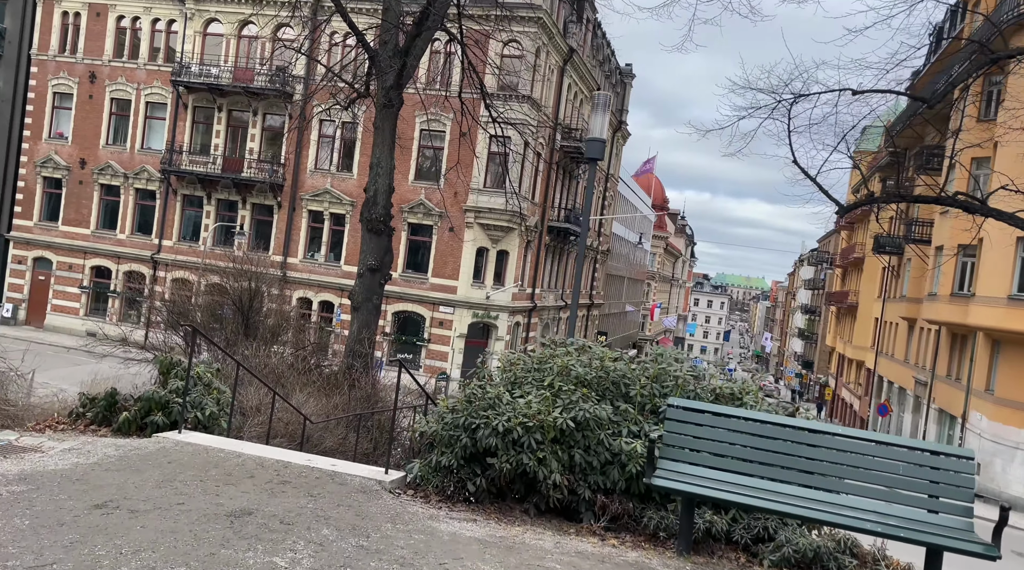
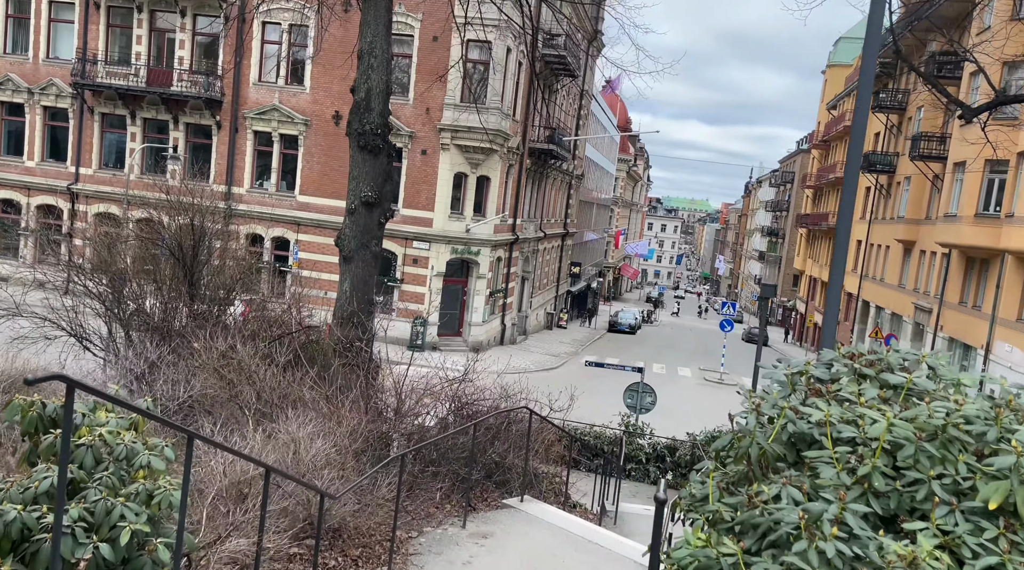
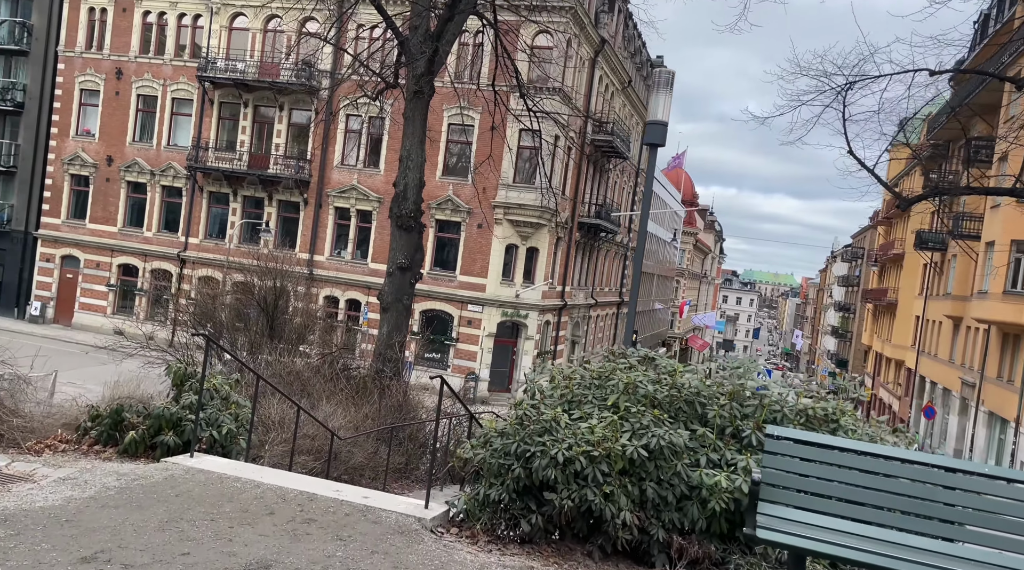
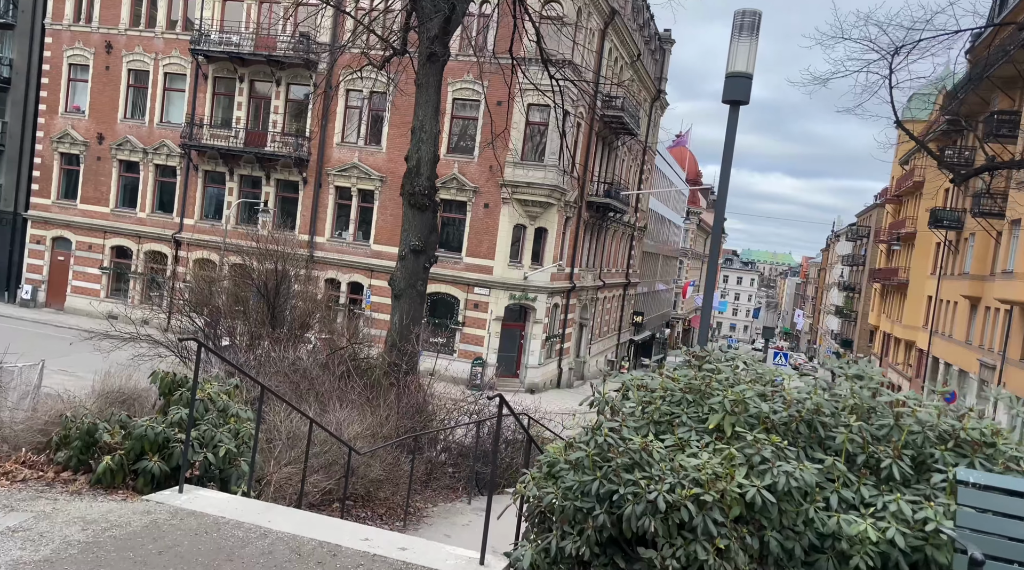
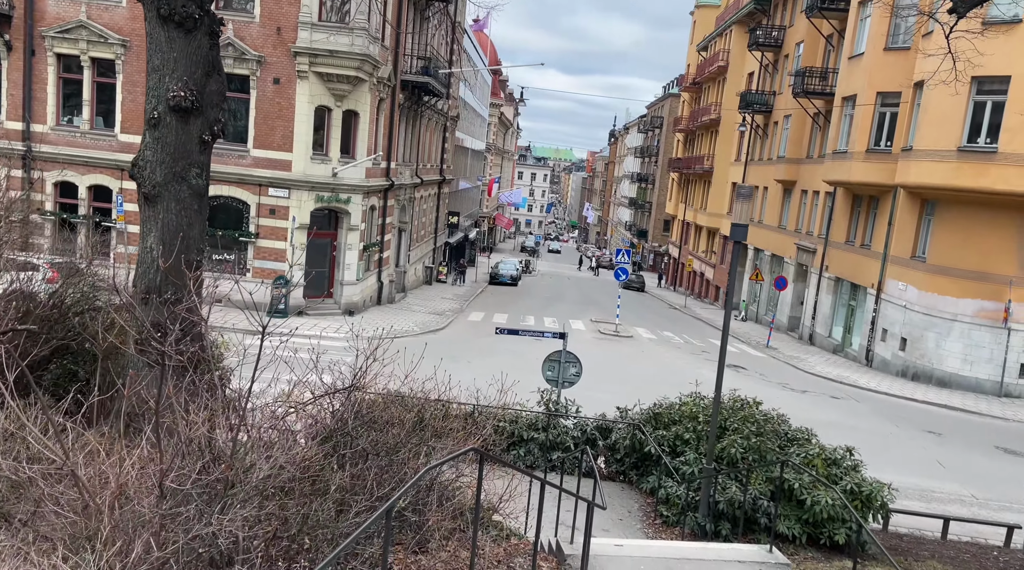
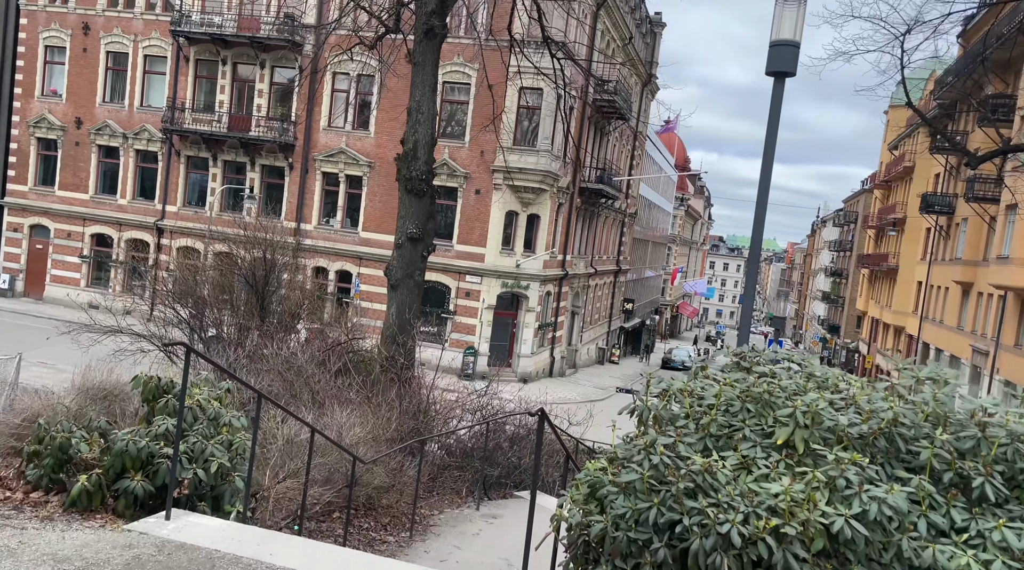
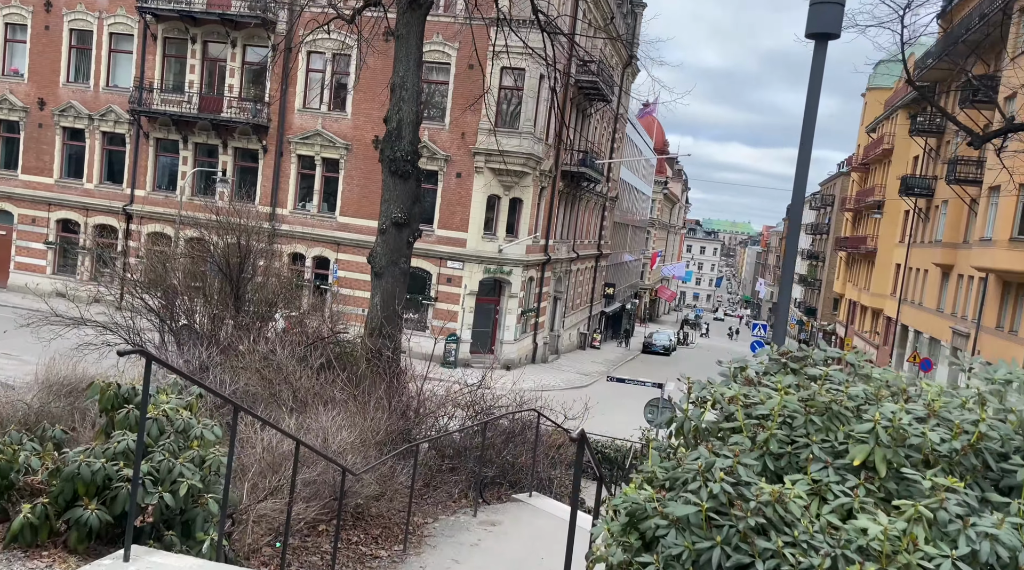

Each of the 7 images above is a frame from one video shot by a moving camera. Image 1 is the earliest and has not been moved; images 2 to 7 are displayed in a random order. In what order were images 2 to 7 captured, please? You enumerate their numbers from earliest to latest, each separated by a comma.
3, 4, 6, 7, 2, 5
